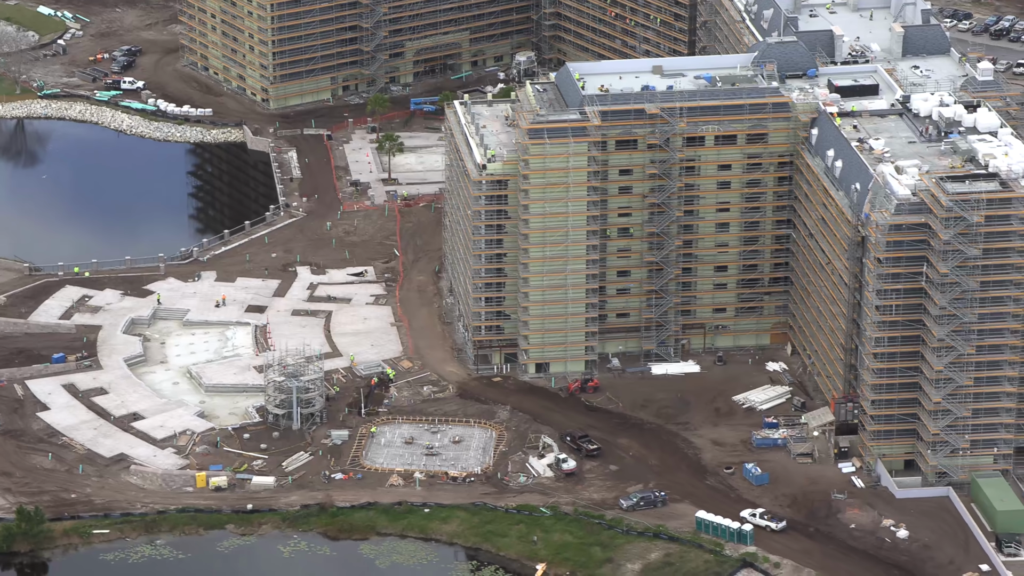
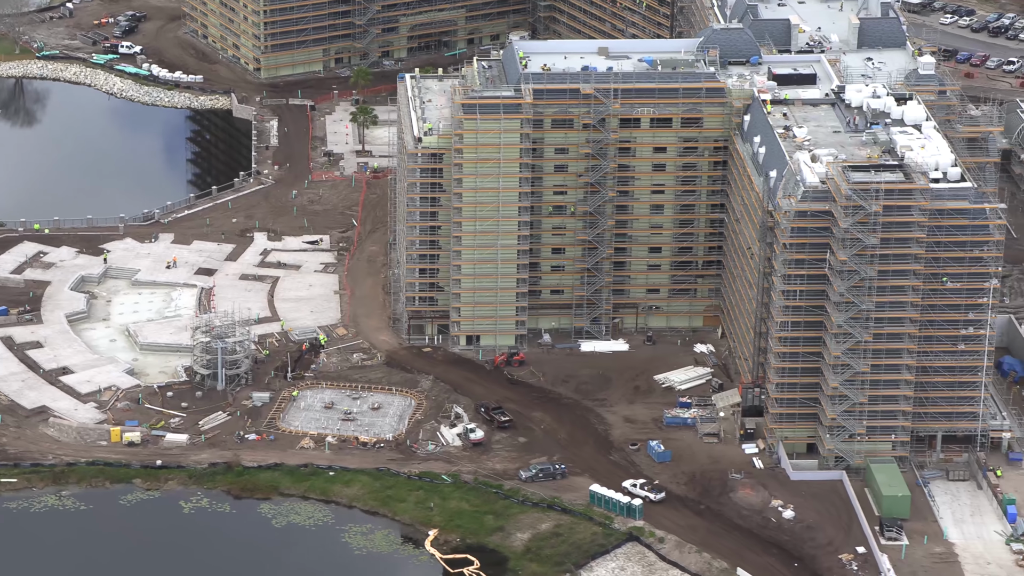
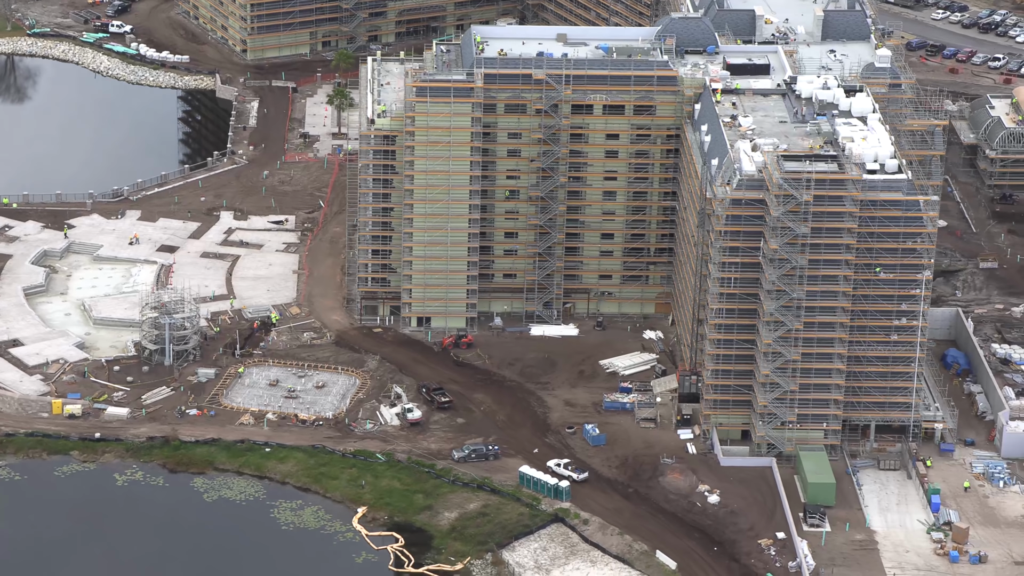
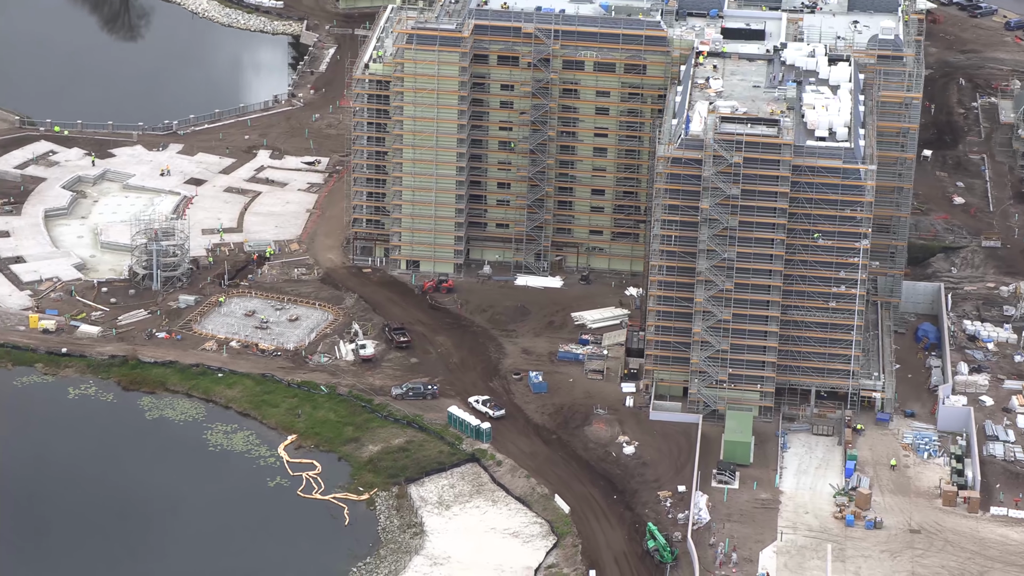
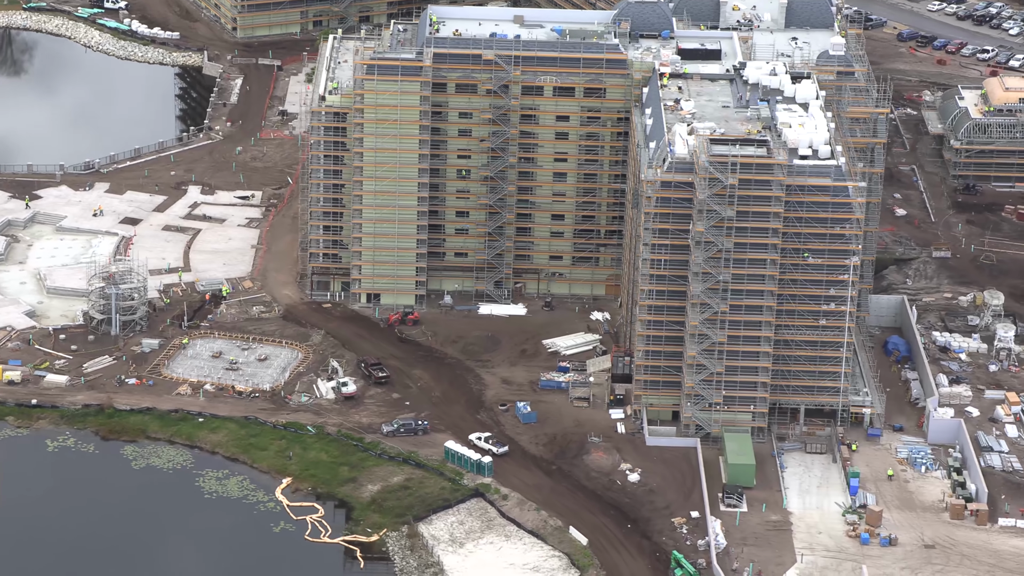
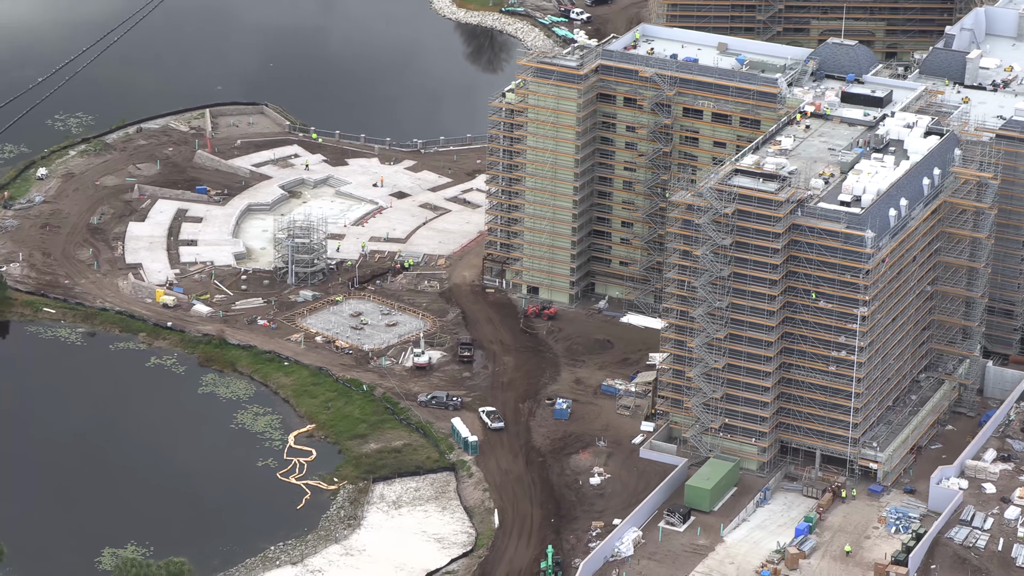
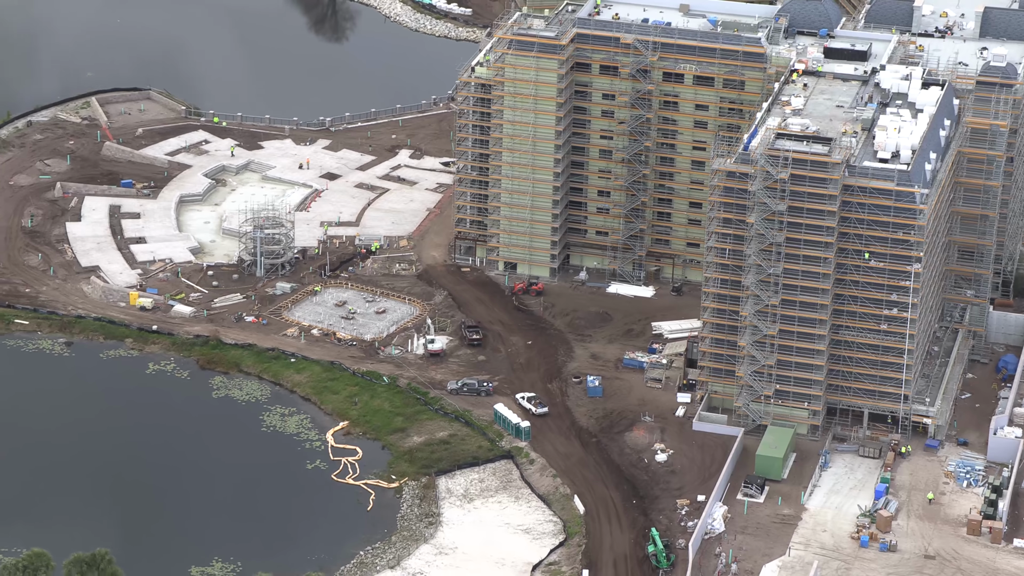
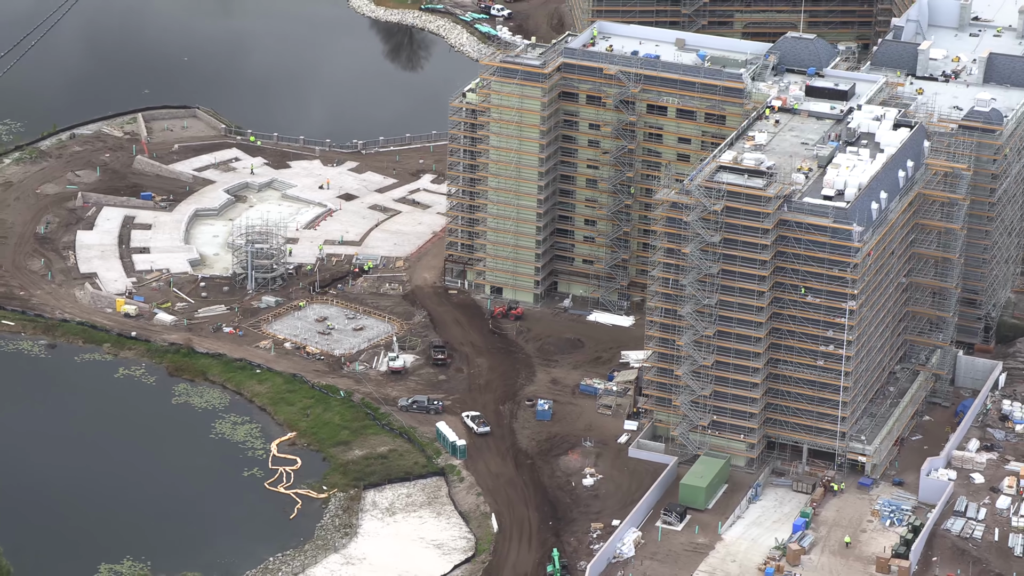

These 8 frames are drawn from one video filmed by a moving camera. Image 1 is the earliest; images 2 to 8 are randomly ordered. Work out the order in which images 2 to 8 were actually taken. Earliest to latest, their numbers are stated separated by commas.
2, 3, 5, 4, 7, 8, 6
